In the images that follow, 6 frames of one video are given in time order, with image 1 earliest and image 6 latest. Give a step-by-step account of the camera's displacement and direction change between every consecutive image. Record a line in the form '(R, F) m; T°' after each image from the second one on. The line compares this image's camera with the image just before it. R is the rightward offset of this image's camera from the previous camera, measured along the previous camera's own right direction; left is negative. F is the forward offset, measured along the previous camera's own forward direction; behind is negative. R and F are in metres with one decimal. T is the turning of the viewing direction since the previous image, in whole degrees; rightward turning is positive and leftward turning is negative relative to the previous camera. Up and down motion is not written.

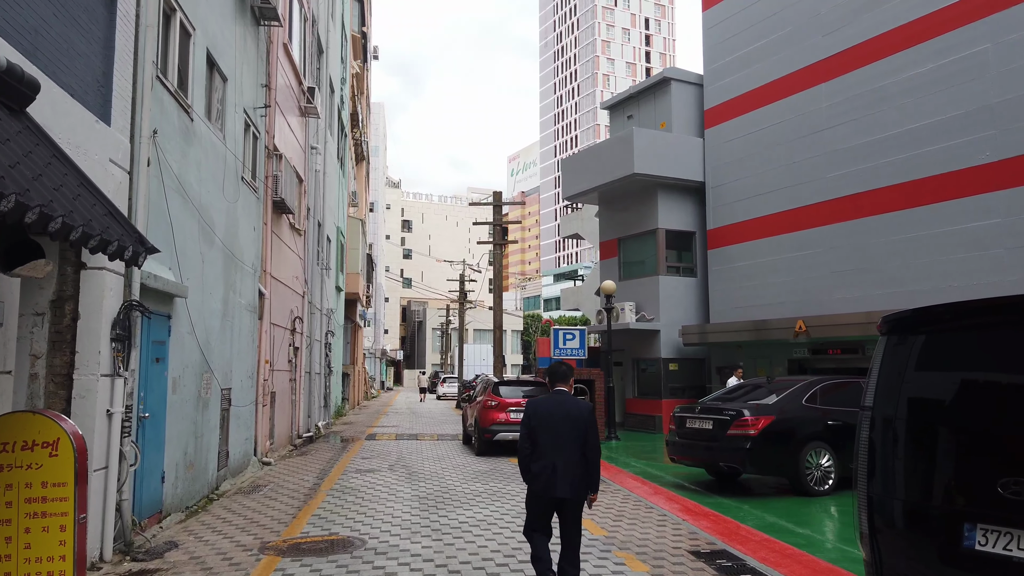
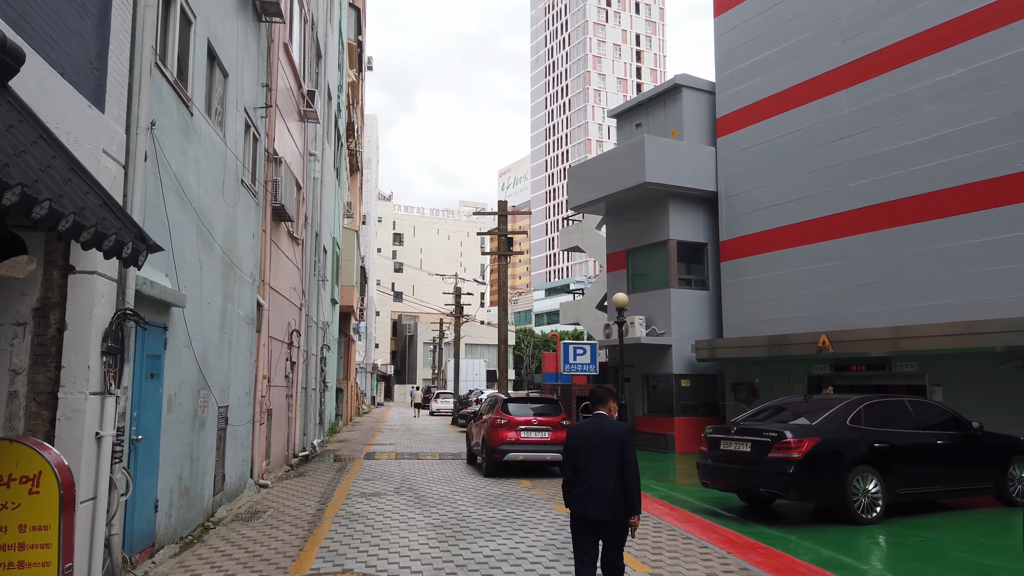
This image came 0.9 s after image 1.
(-0.5, +0.8) m; +1°
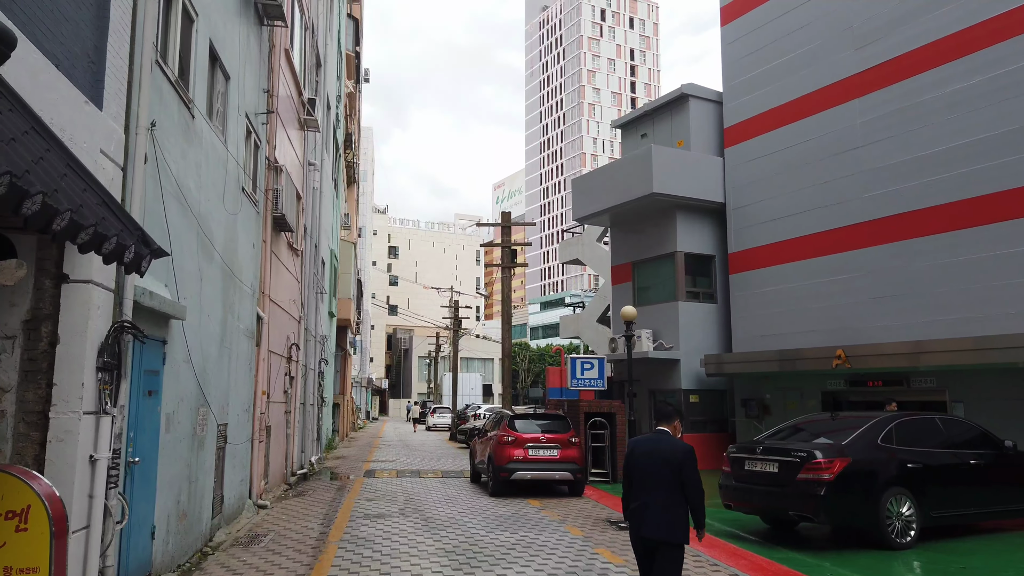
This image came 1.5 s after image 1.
(-0.3, +0.5) m; +1°
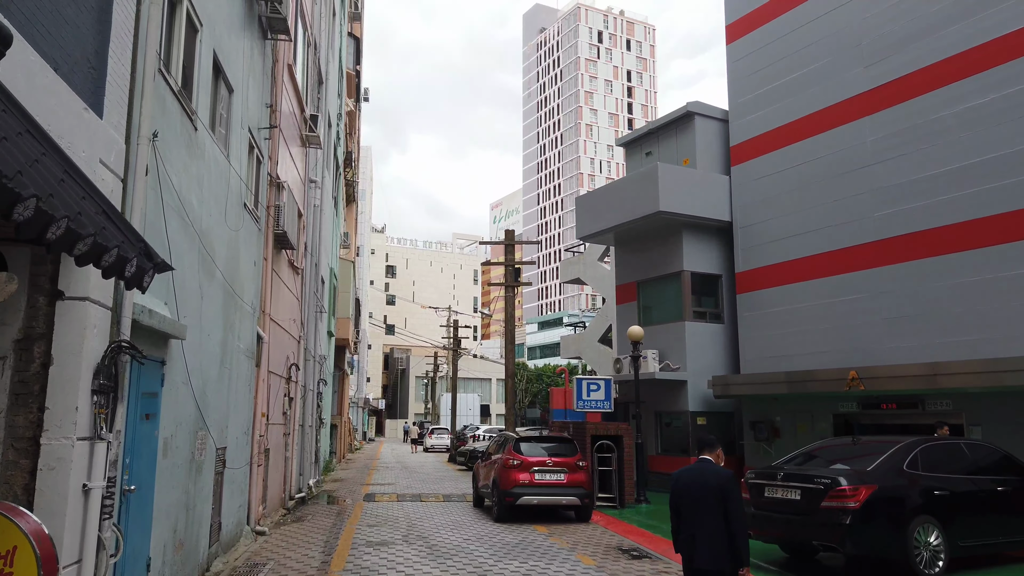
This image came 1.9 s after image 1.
(-0.2, +0.3) m; 0°
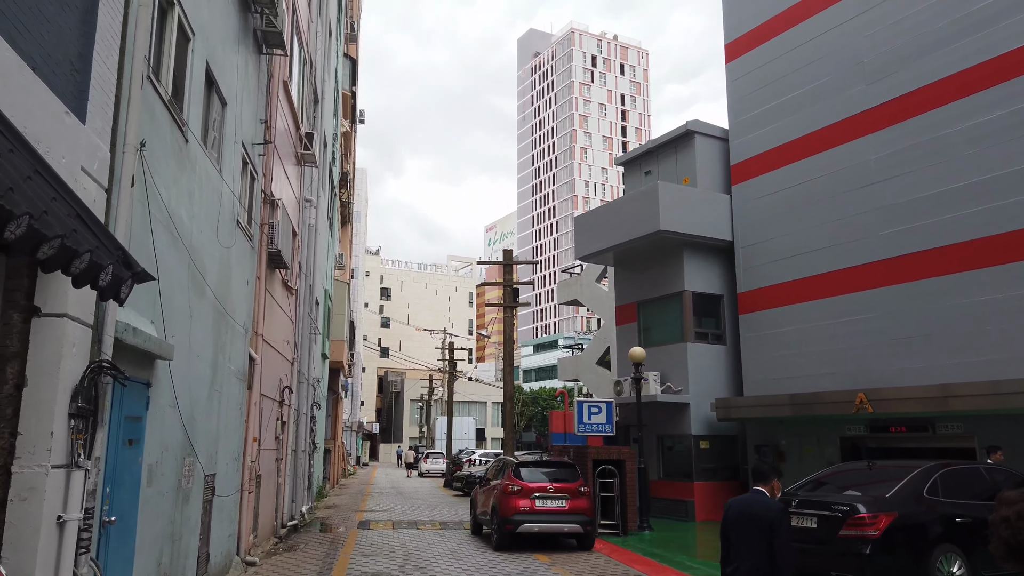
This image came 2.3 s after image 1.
(-0.1, +0.4) m; 0°
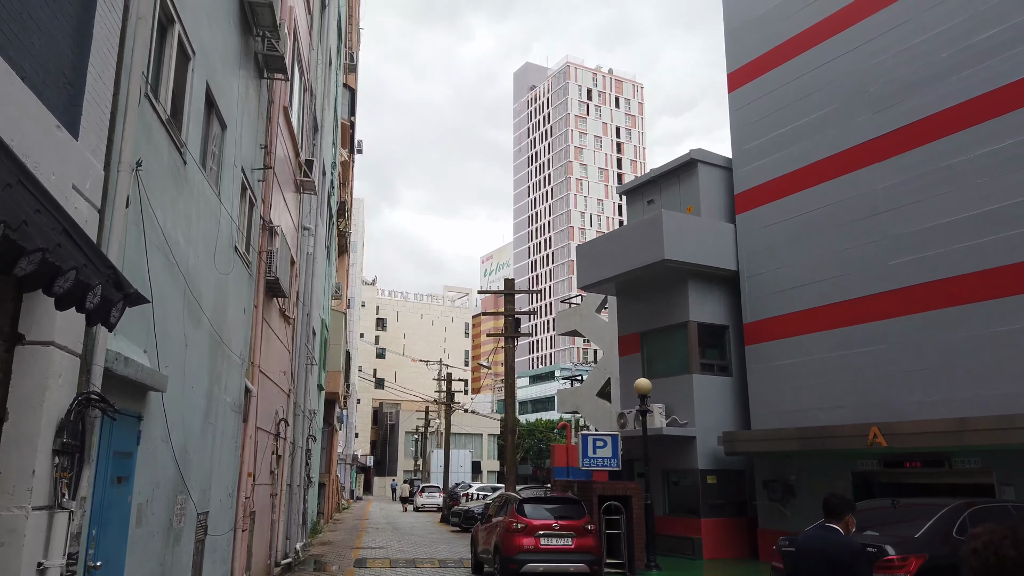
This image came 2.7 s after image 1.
(-0.2, +0.3) m; 0°
